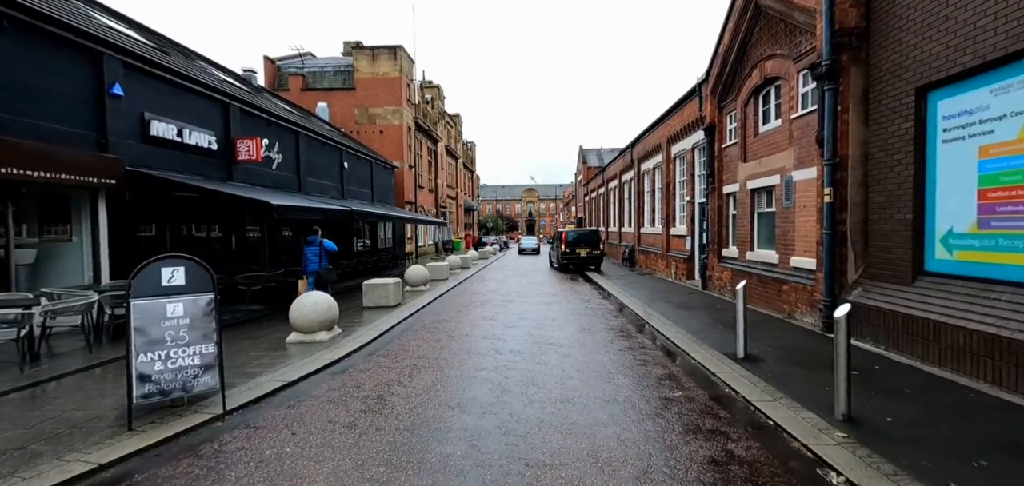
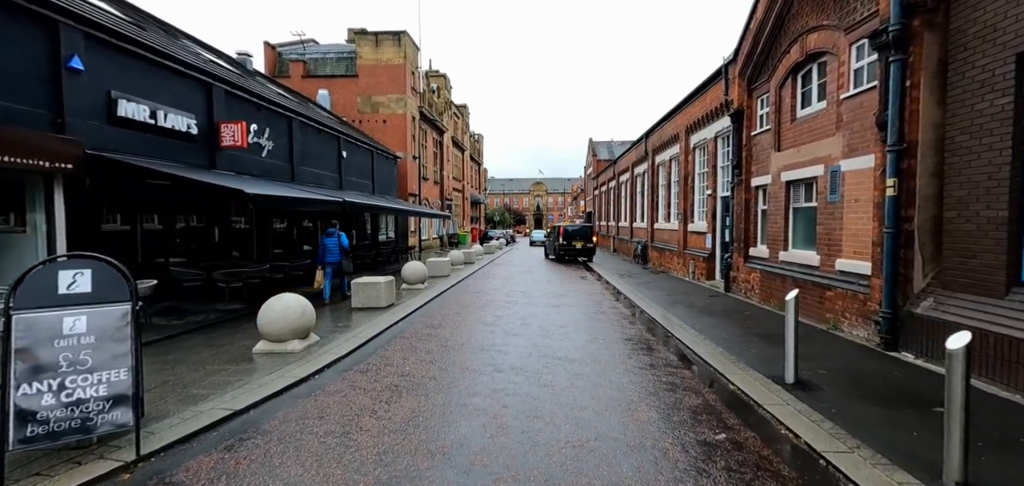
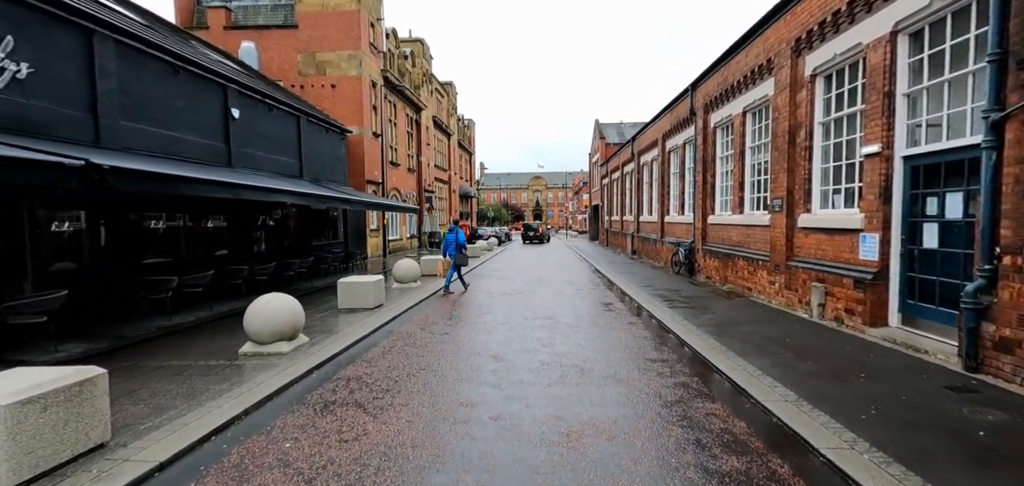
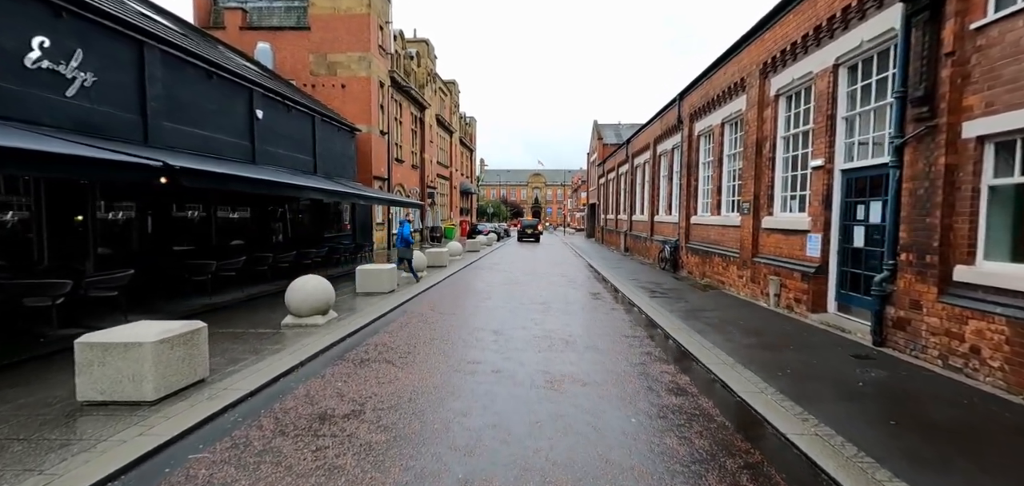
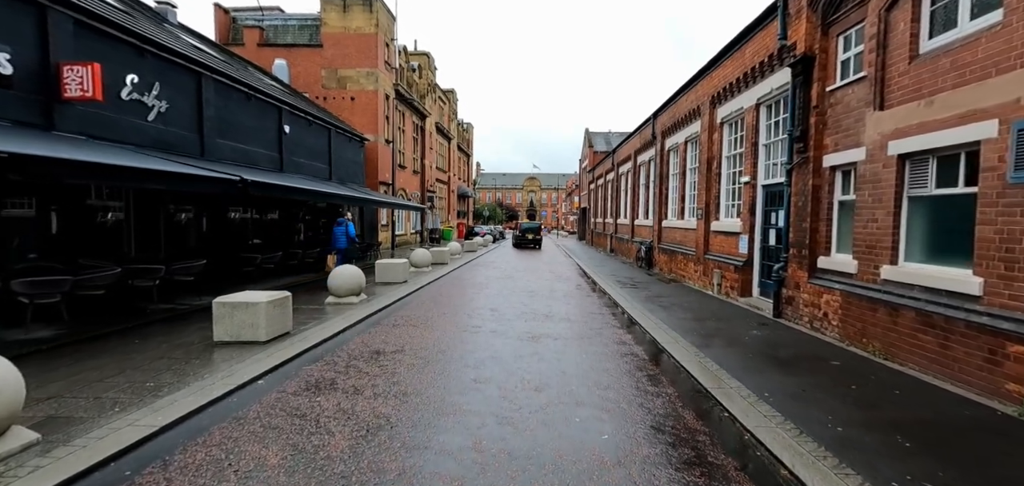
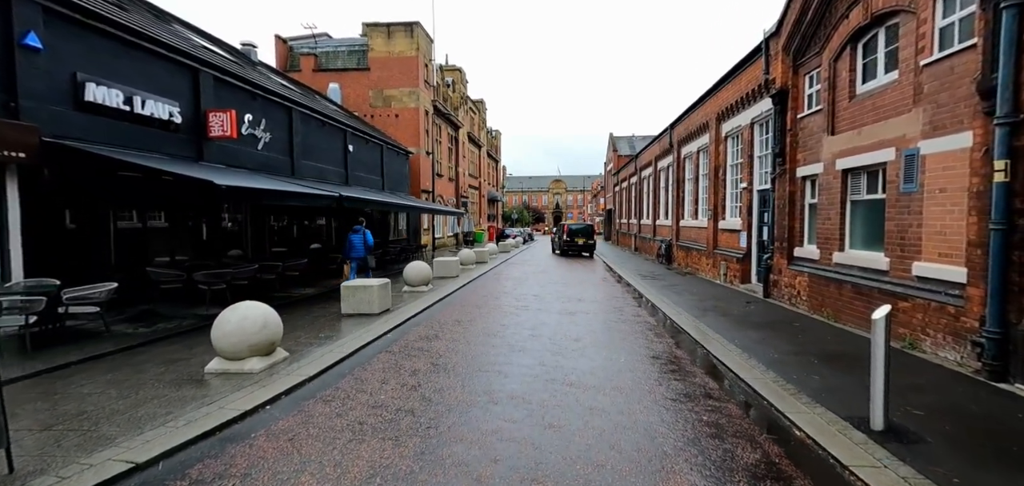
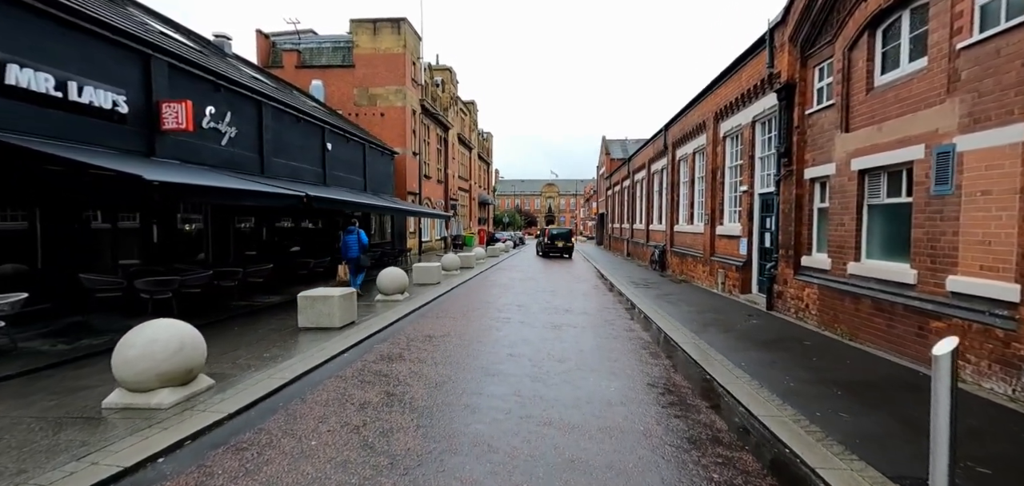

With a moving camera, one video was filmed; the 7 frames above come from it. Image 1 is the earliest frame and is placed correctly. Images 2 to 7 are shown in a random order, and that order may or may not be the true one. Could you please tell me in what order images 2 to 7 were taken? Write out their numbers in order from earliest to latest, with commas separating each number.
2, 6, 7, 5, 4, 3
